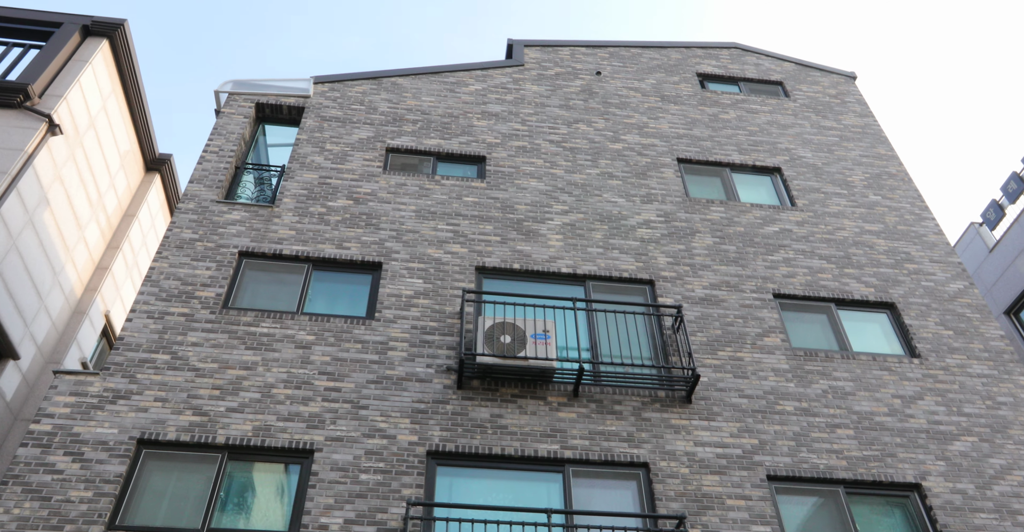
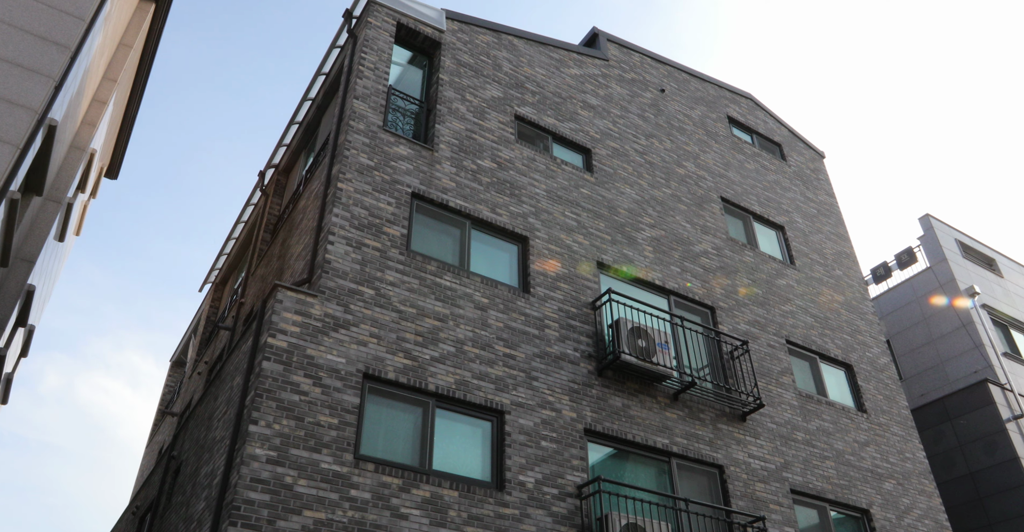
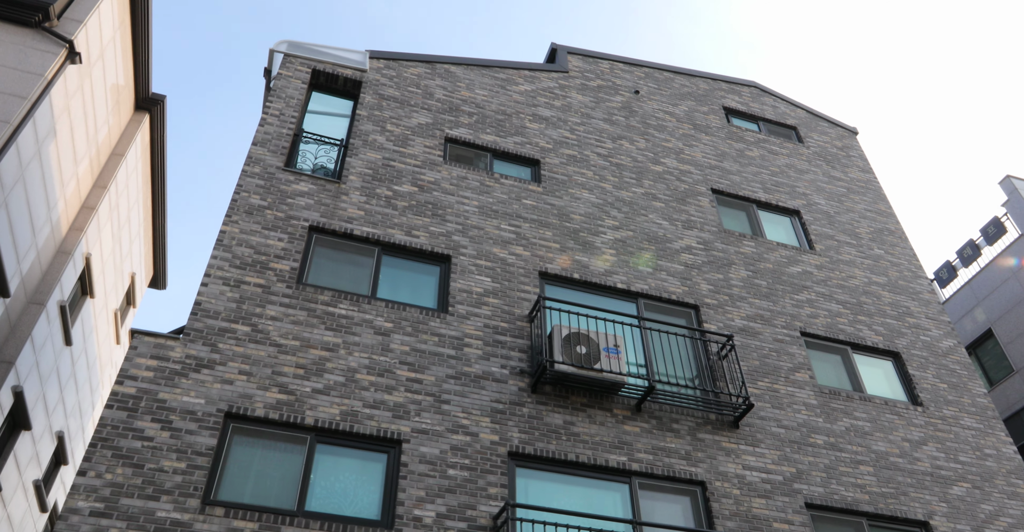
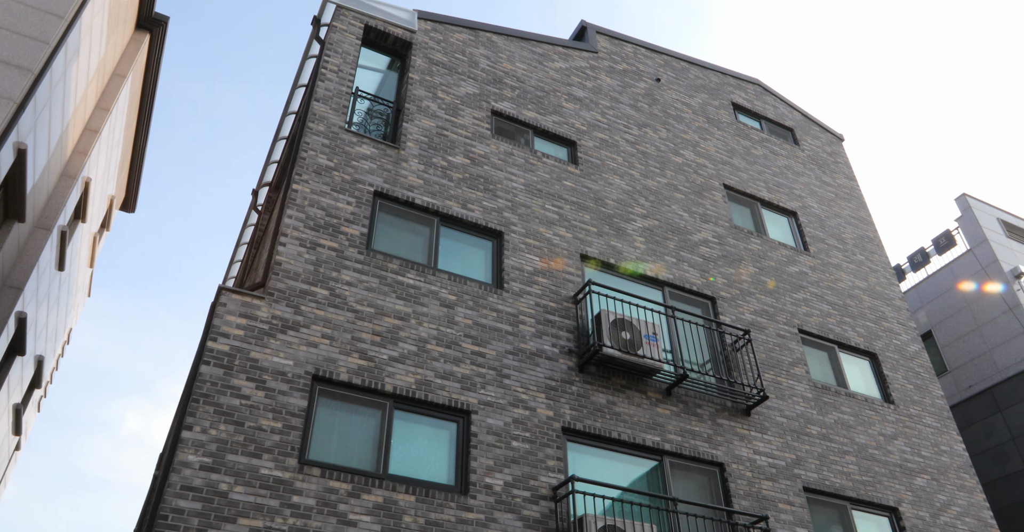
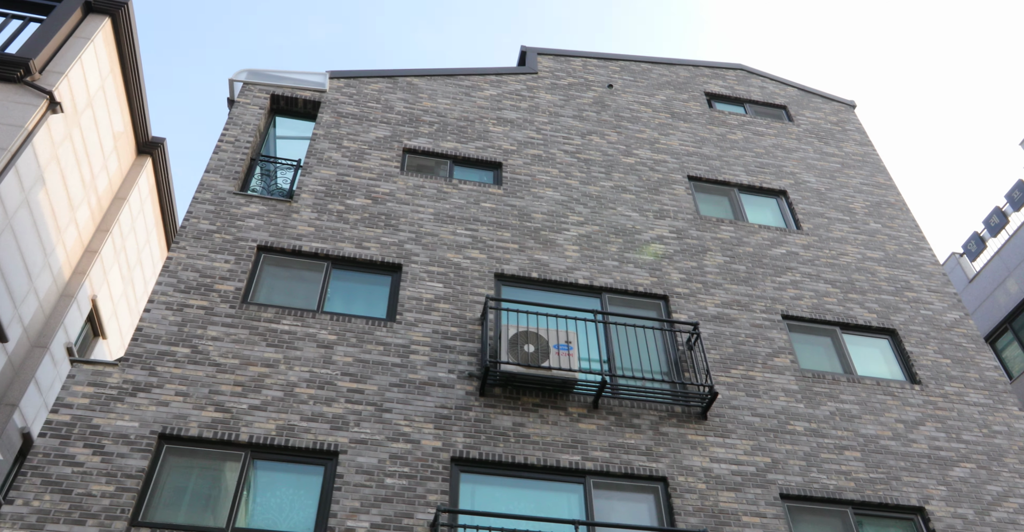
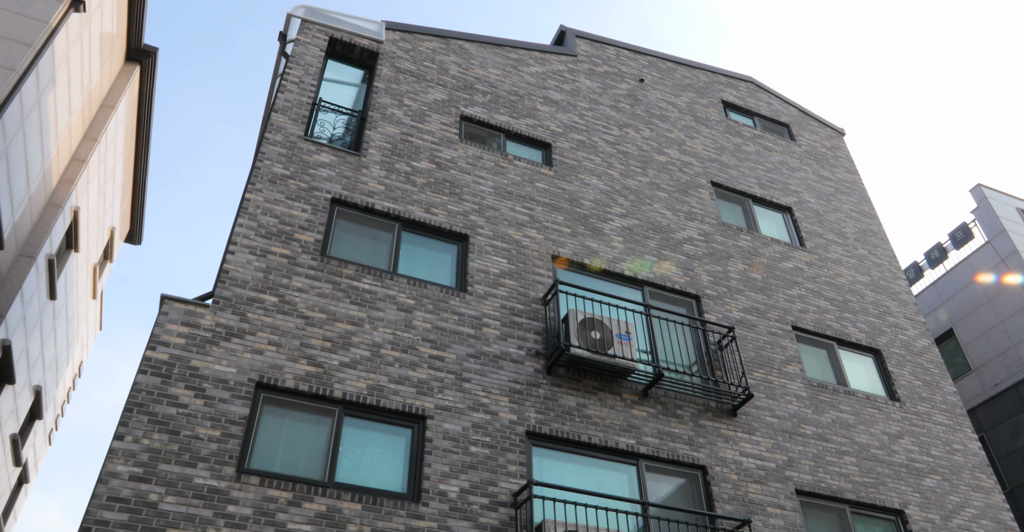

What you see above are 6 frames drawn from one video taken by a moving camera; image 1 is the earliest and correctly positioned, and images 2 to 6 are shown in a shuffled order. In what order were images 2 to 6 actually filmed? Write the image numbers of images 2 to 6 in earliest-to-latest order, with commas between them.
5, 3, 6, 4, 2
